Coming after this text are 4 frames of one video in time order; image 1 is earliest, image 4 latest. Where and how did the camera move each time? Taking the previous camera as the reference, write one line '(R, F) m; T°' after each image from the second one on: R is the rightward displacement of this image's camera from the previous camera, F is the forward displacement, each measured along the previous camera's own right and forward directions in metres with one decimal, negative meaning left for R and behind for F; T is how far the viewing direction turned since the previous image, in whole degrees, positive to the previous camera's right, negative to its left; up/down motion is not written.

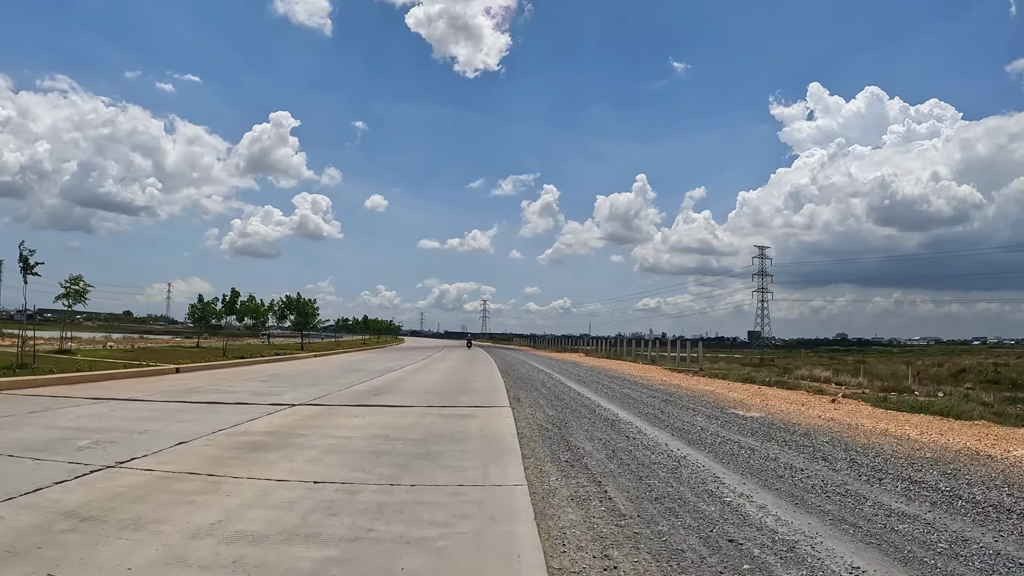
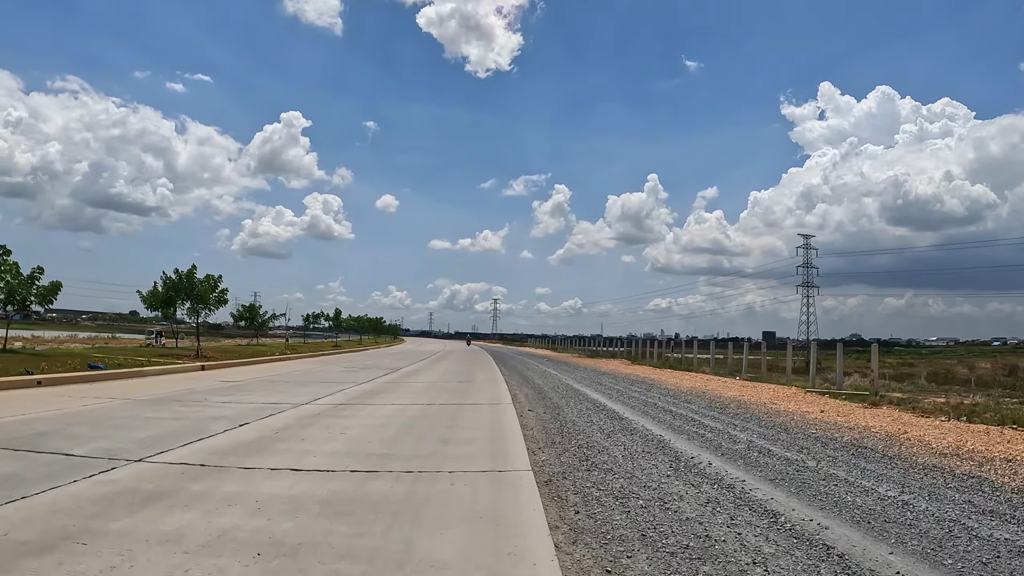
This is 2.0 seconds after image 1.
(-0.1, +2.3) m; -1°
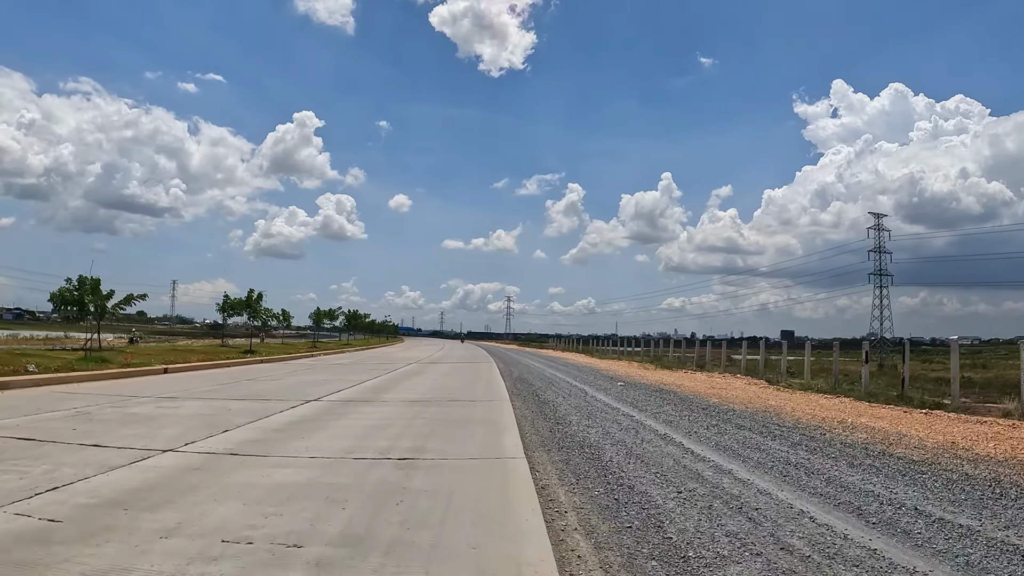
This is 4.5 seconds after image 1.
(+0.1, +2.6) m; -1°
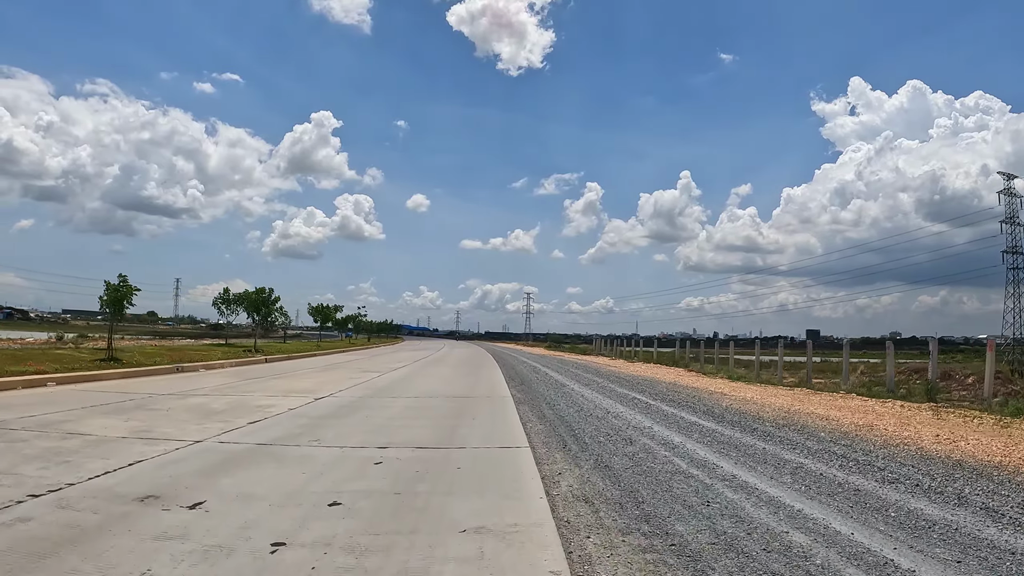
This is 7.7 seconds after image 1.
(0.0, +3.5) m; -2°
